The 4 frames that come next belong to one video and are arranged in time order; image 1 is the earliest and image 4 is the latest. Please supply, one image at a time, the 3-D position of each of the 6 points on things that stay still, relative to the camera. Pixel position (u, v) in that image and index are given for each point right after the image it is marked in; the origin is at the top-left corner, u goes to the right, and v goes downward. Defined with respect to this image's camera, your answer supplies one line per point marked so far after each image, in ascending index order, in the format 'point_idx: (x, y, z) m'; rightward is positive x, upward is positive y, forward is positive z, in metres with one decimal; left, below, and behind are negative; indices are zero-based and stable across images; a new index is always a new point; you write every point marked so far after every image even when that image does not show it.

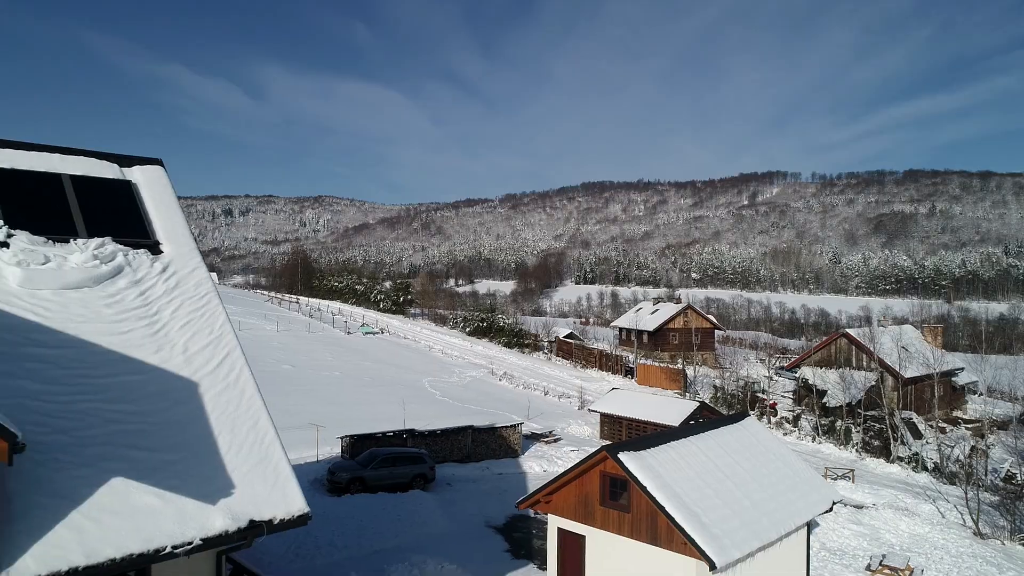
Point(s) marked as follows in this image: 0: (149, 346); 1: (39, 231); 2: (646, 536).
0: (-4.0, -0.6, +8.9) m
1: (-5.5, +0.7, +9.3) m
2: (+2.4, -4.2, +13.7) m
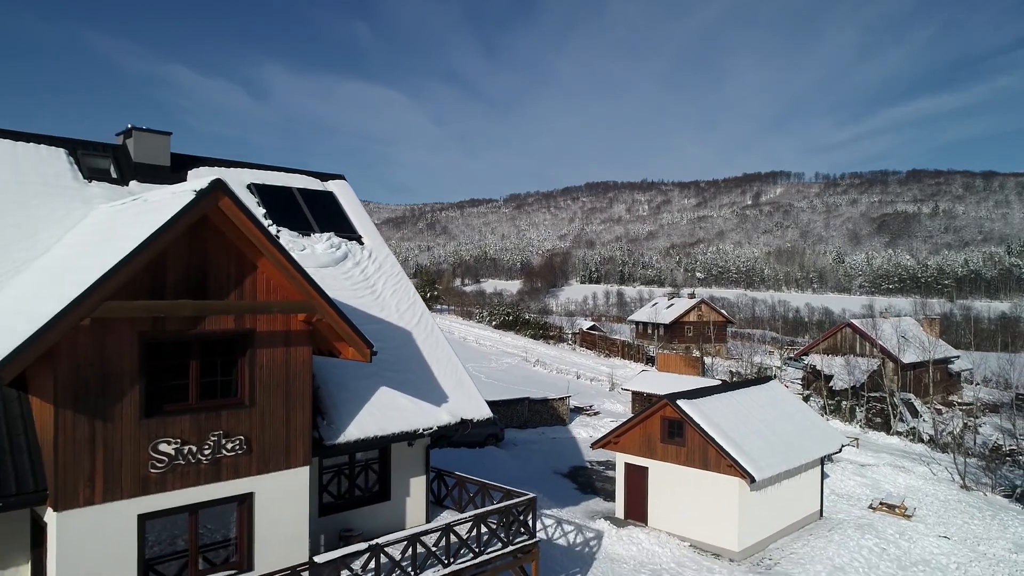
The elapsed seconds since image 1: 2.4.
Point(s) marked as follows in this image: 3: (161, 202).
0: (-2.2, -0.3, +12.9) m
1: (-3.7, +1.0, +13.3) m
2: (+4.2, -3.9, +17.8) m
3: (-4.1, +1.1, +9.6) m
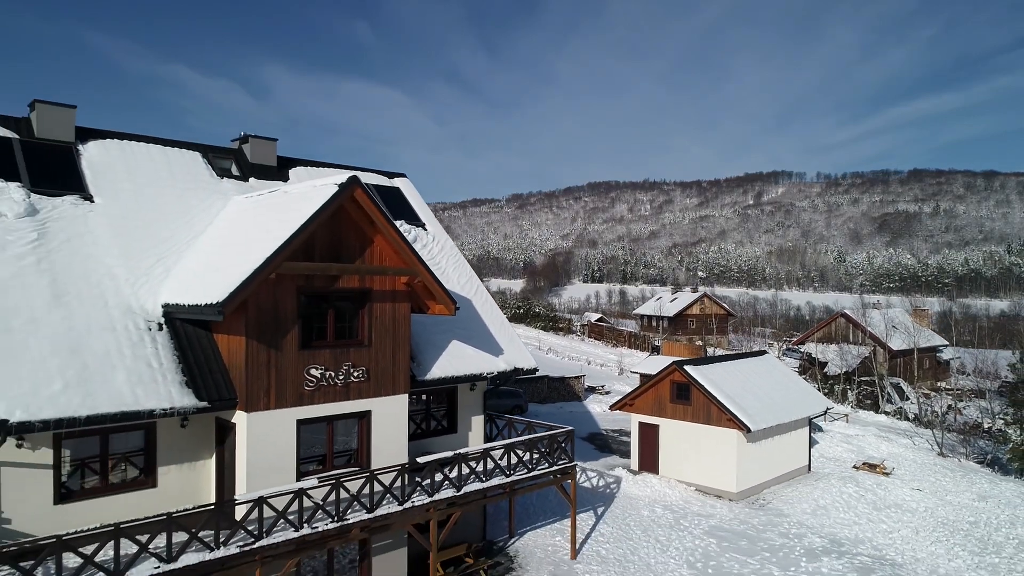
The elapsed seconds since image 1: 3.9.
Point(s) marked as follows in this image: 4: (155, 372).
0: (-1.4, +0.2, +16.0) m
1: (-2.9, +1.5, +16.4) m
2: (+5.0, -3.4, +20.8) m
3: (-3.3, +1.5, +12.6) m
4: (-4.7, -1.1, +10.4) m
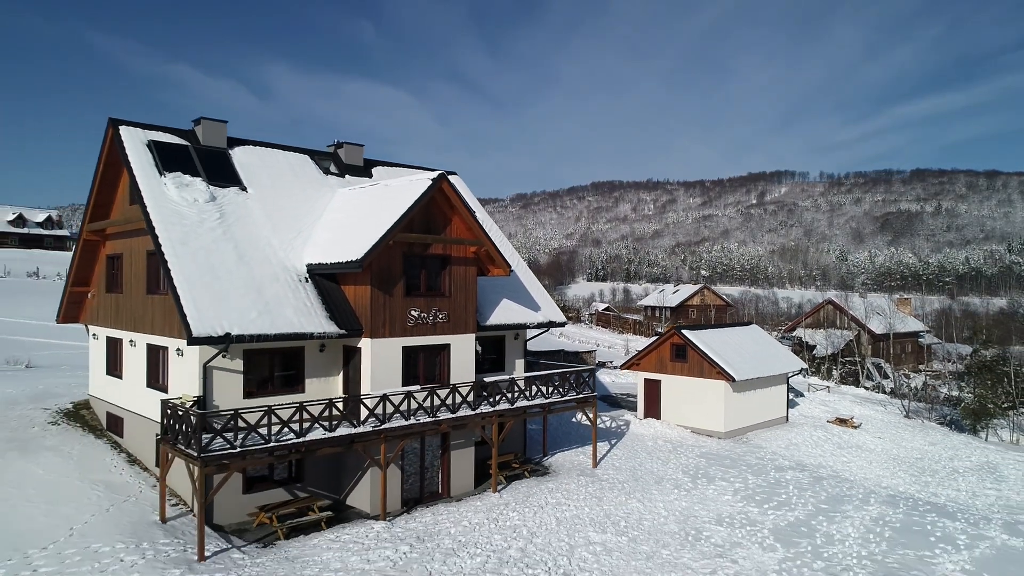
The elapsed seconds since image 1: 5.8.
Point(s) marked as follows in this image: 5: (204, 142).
0: (-0.5, +0.9, +20.5) m
1: (-2.0, +2.2, +21.0) m
2: (+5.9, -2.7, +25.3) m
3: (-2.5, +2.2, +17.2) m
4: (-3.8, -0.4, +14.9) m
5: (-6.8, +3.2, +17.5) m
